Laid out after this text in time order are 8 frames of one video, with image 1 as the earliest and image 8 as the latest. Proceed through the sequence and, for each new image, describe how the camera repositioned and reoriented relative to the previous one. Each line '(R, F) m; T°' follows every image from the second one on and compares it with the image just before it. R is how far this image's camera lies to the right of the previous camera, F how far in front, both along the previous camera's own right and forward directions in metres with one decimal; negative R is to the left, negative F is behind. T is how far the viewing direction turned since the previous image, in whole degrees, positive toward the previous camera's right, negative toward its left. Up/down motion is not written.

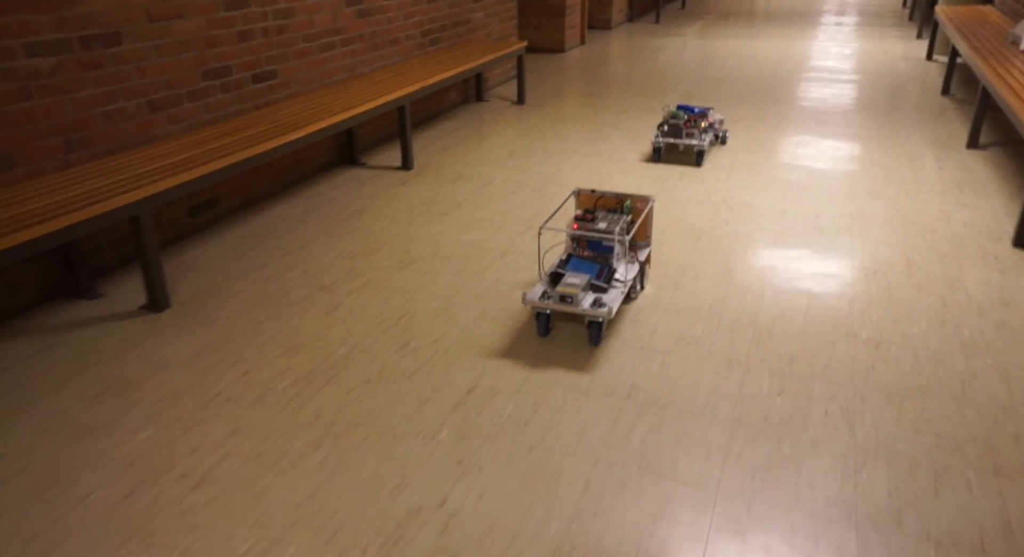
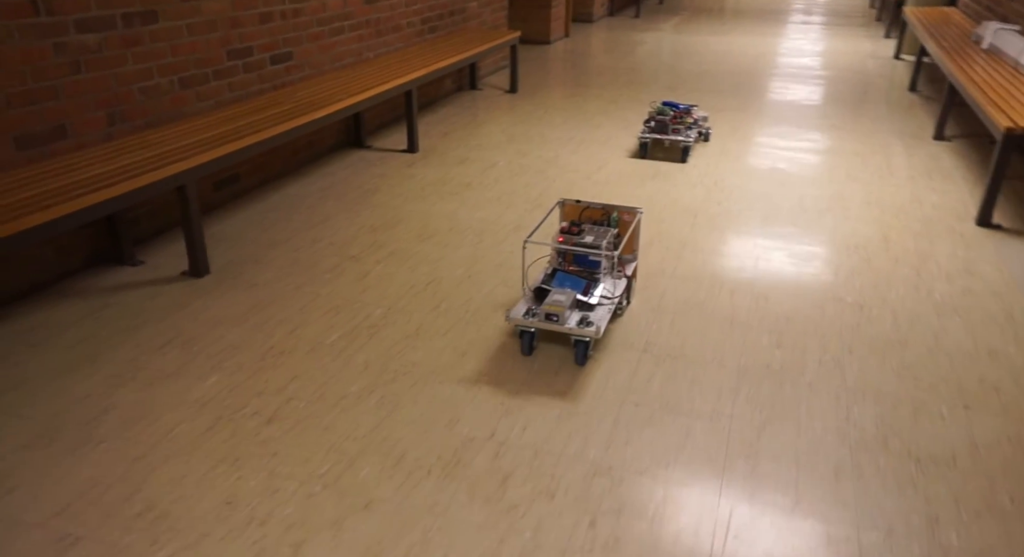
(-0.2, -0.3) m; +2°
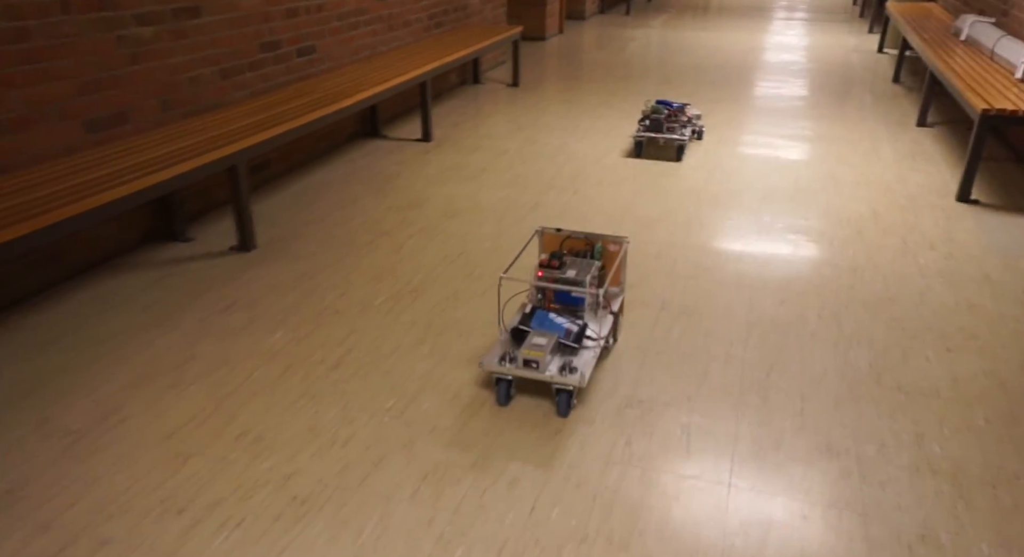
(-0.2, -0.3) m; +1°
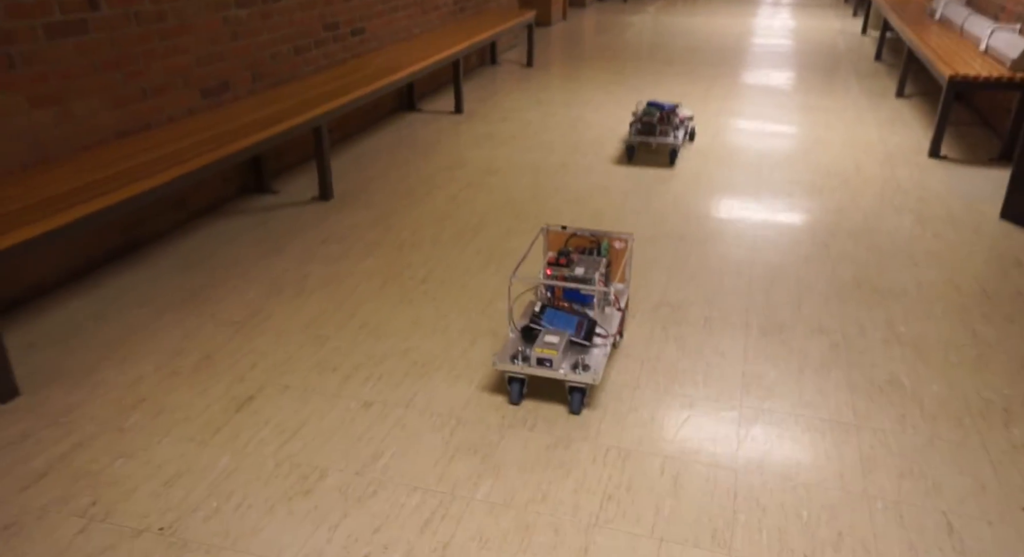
(-0.3, -0.6) m; +1°
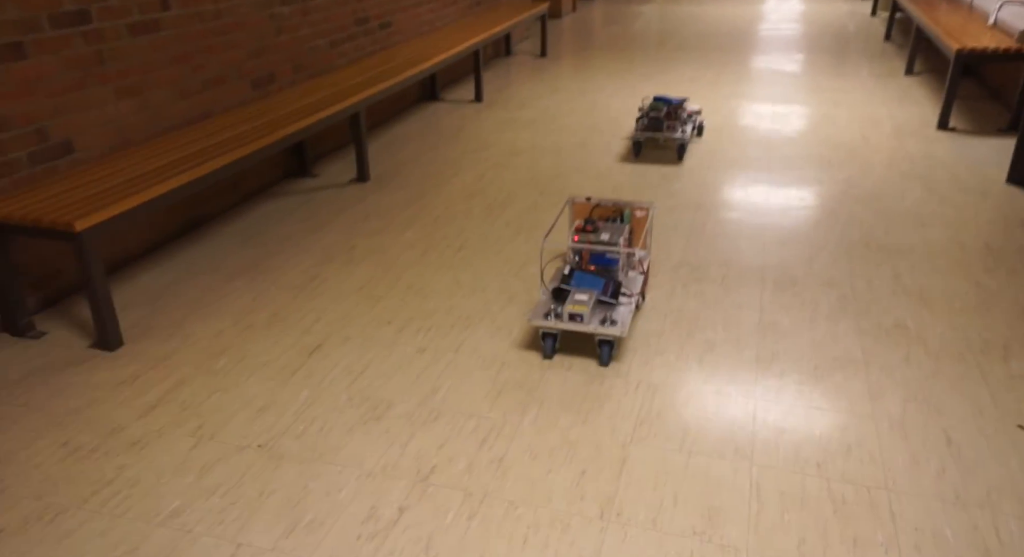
(-0.1, -0.3) m; -1°
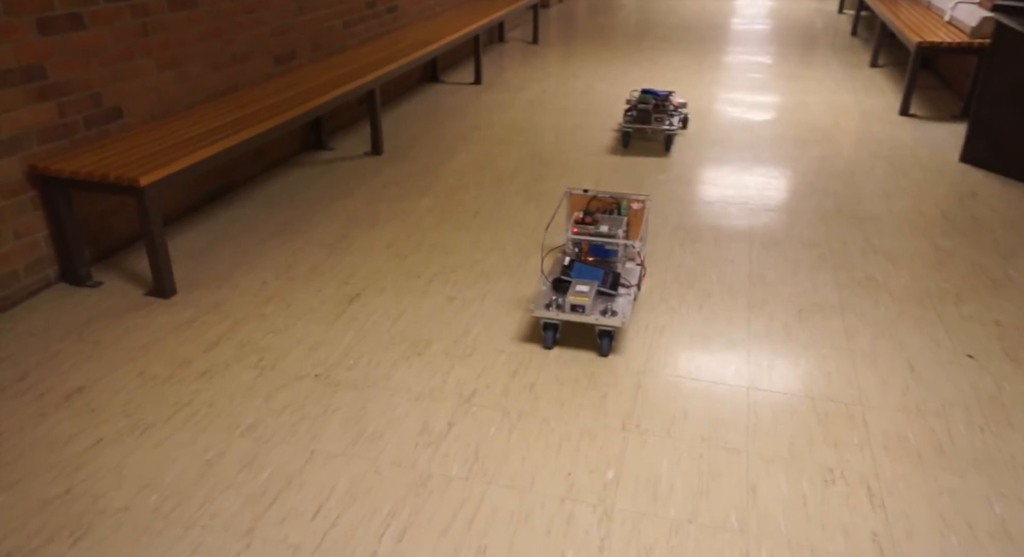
(-0.2, -0.3) m; +2°
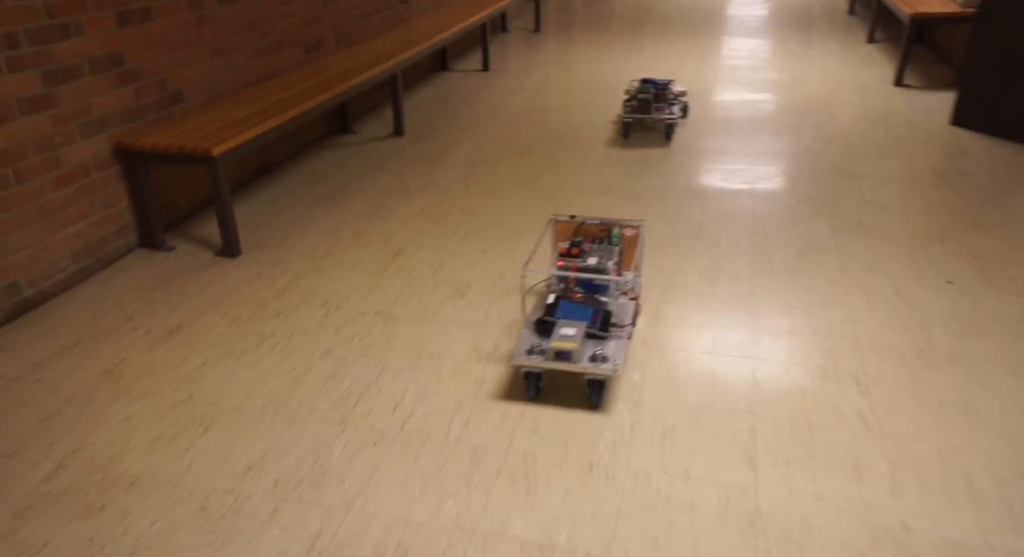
(-0.1, -0.4) m; 0°
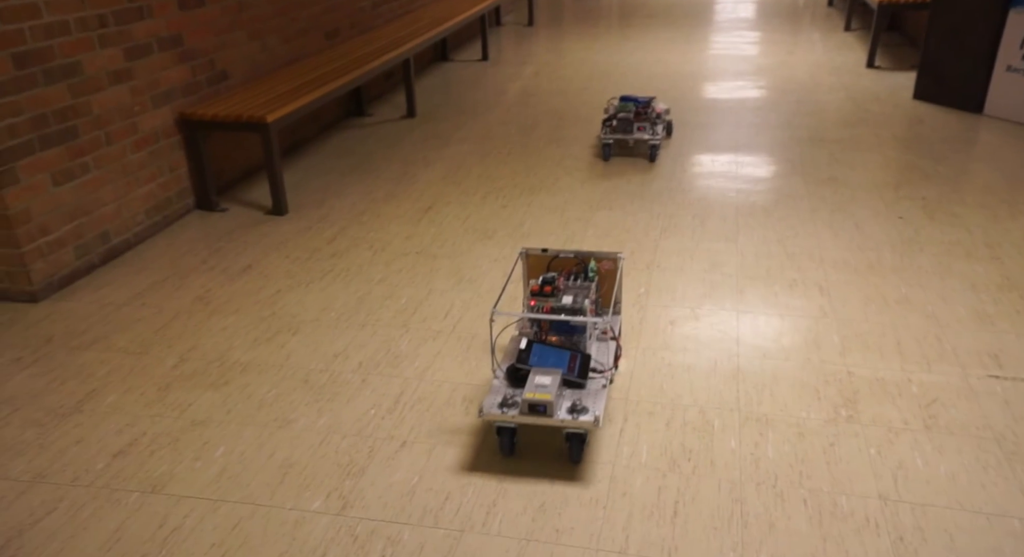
(-0.1, -0.5) m; +1°
